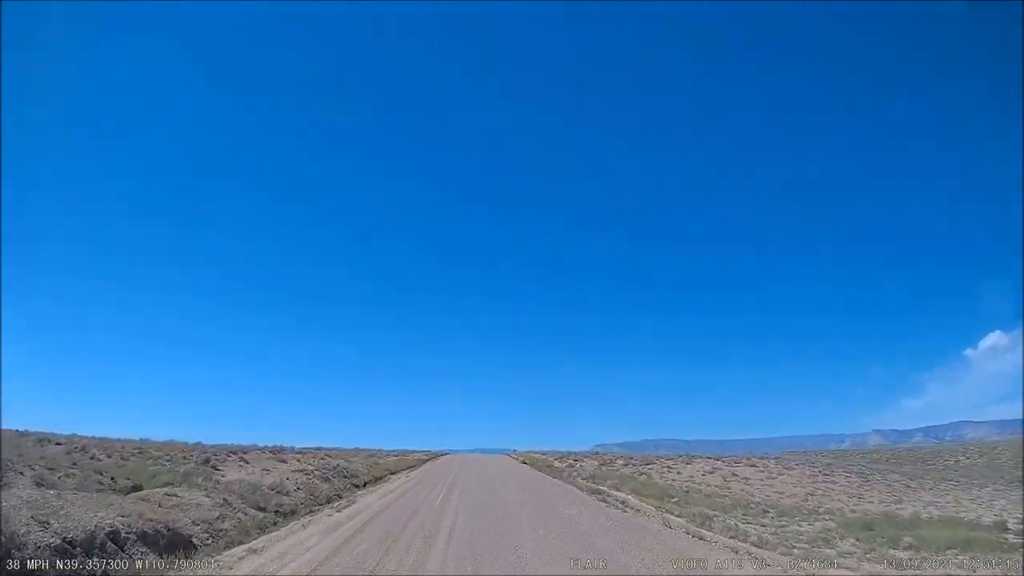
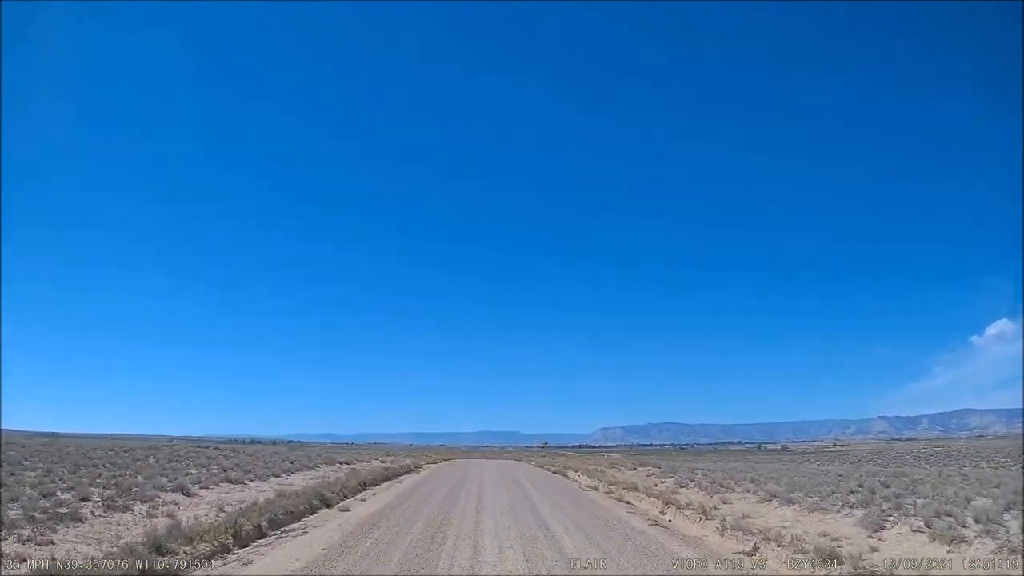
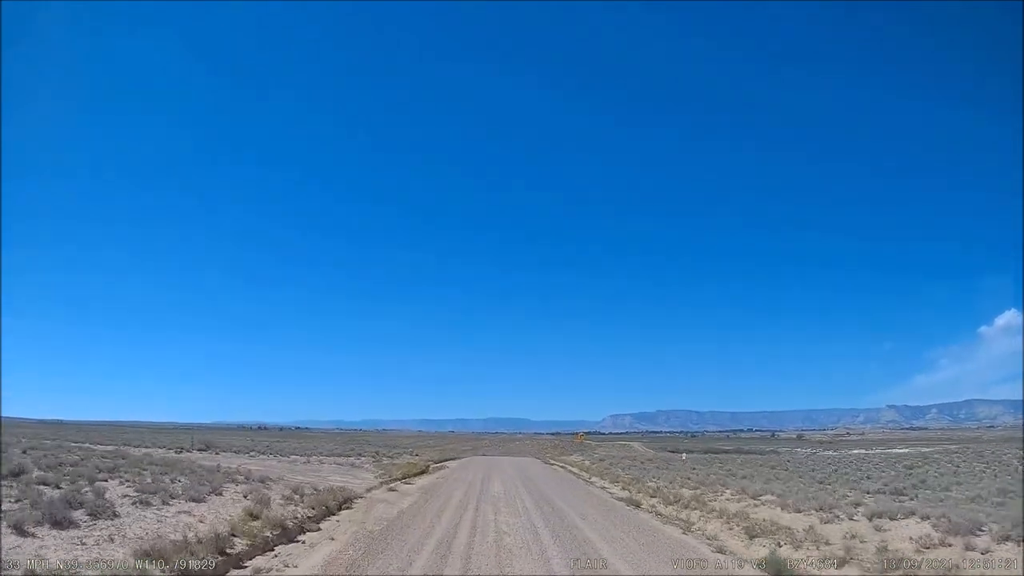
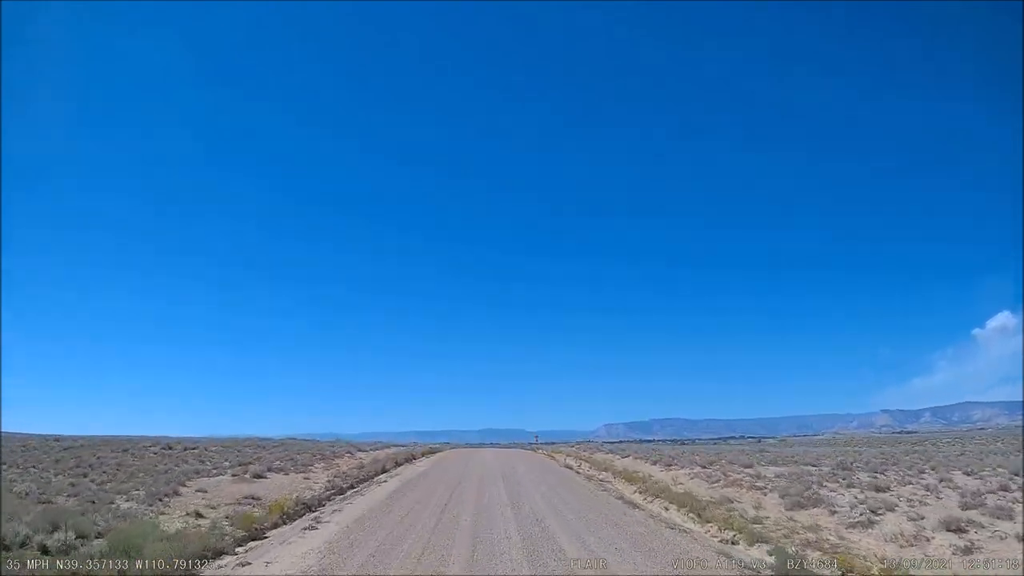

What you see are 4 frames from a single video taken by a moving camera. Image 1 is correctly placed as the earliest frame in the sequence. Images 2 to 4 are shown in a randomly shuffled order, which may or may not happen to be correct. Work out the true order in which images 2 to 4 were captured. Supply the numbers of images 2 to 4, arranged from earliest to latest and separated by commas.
4, 2, 3
